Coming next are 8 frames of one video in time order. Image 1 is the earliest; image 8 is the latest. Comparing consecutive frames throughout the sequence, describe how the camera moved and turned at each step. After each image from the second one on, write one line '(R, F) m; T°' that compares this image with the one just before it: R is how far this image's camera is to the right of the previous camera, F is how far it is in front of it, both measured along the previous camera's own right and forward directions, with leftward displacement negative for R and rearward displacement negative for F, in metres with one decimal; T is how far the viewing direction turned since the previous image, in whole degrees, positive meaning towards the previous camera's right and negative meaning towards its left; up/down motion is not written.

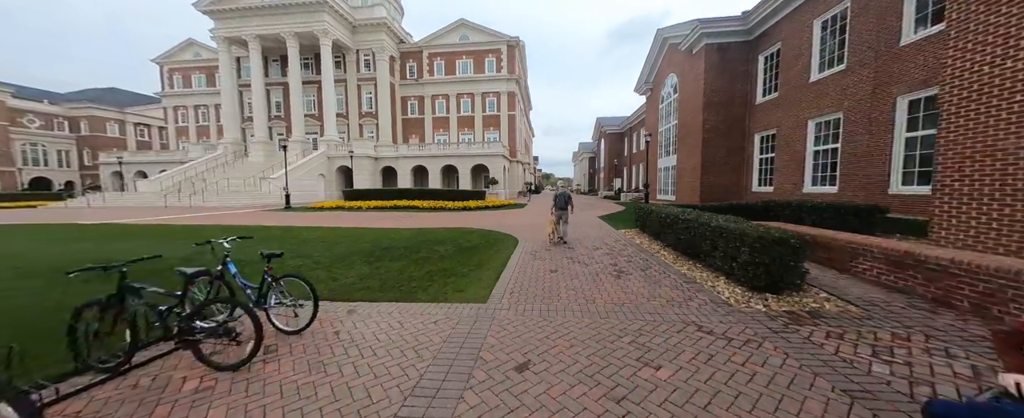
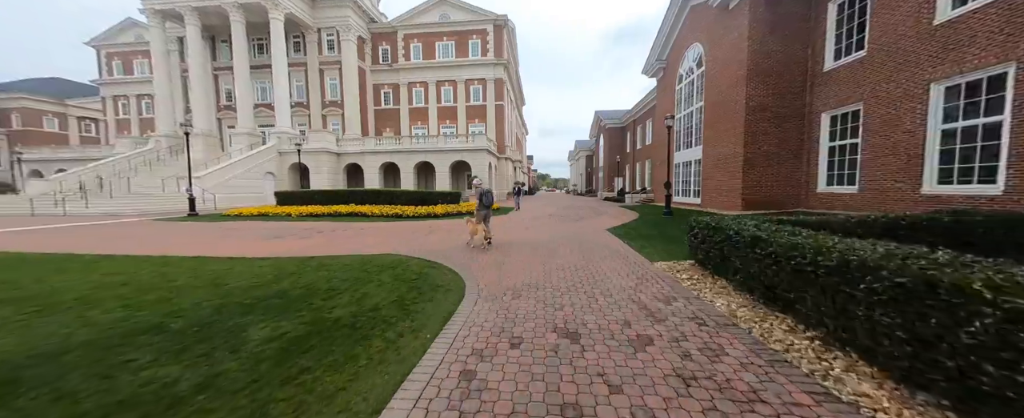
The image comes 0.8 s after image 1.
(+0.7, +4.1) m; +1°
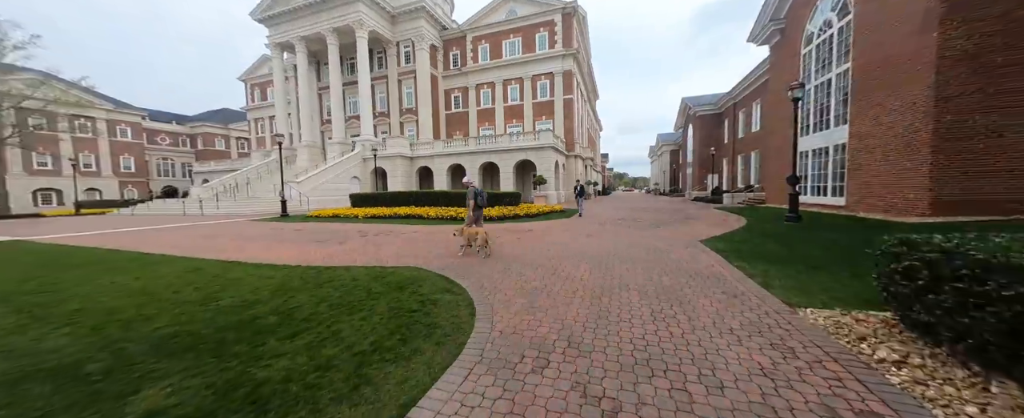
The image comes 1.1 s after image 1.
(+0.4, +1.6) m; -14°
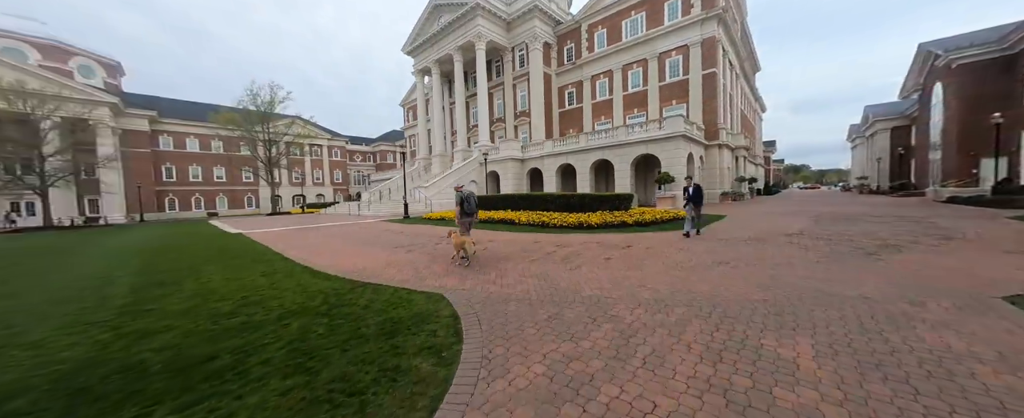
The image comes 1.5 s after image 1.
(+0.8, +1.9) m; -23°
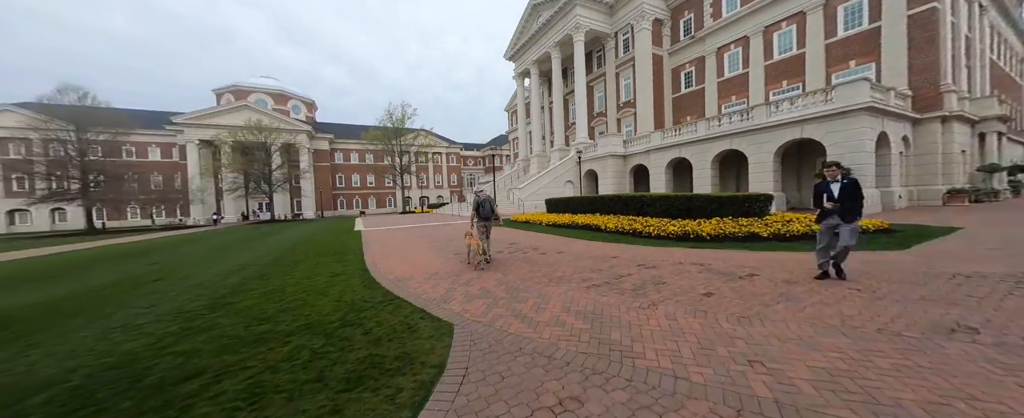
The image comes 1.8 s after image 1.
(+0.8, +1.2) m; -20°
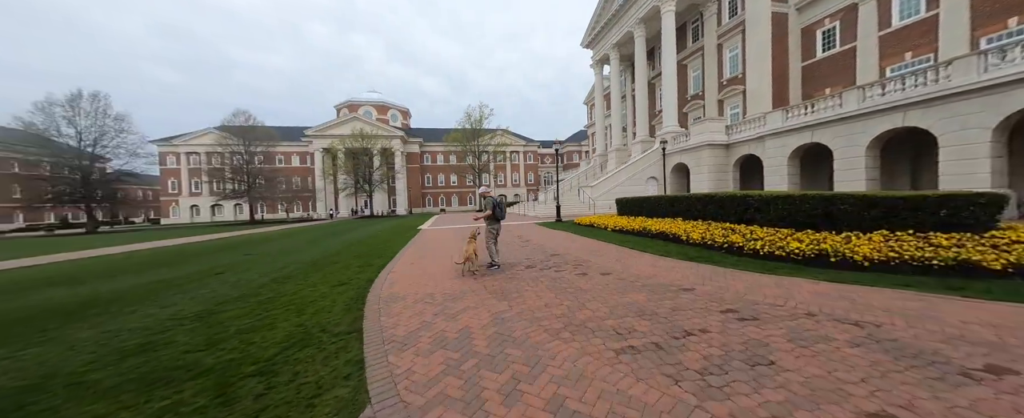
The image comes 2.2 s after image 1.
(+0.9, +1.6) m; -16°
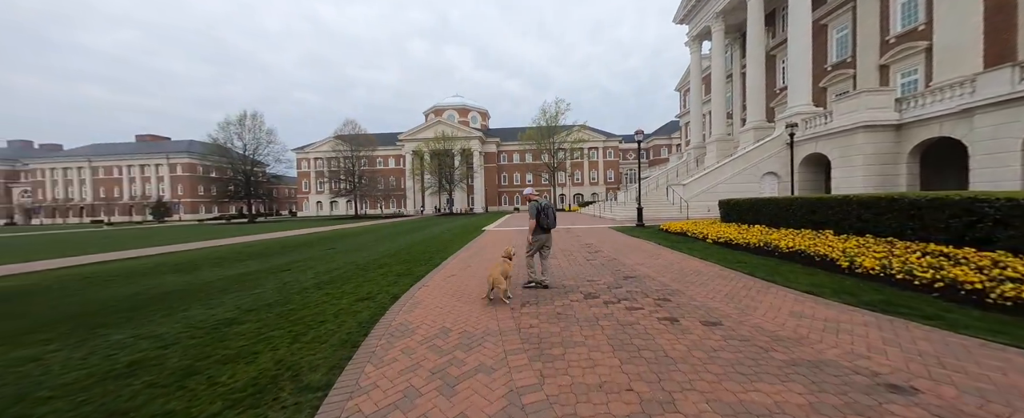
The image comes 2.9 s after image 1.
(+0.3, +1.4) m; -15°
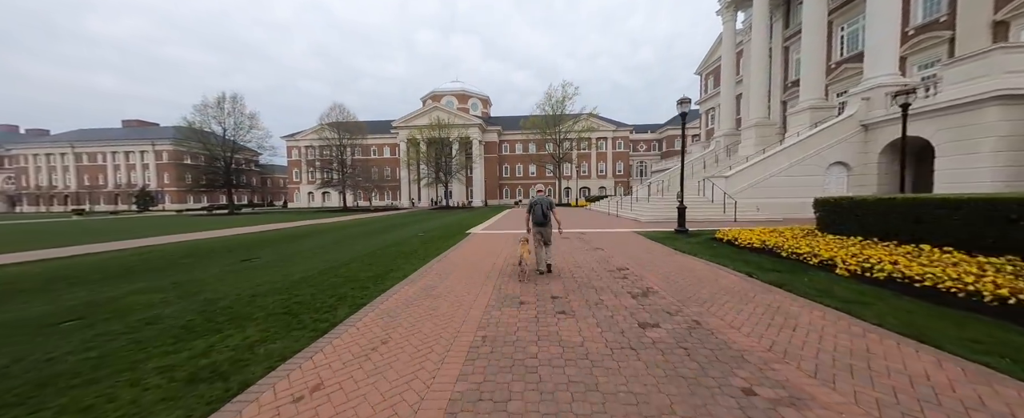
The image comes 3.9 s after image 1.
(+0.3, +3.4) m; -1°
